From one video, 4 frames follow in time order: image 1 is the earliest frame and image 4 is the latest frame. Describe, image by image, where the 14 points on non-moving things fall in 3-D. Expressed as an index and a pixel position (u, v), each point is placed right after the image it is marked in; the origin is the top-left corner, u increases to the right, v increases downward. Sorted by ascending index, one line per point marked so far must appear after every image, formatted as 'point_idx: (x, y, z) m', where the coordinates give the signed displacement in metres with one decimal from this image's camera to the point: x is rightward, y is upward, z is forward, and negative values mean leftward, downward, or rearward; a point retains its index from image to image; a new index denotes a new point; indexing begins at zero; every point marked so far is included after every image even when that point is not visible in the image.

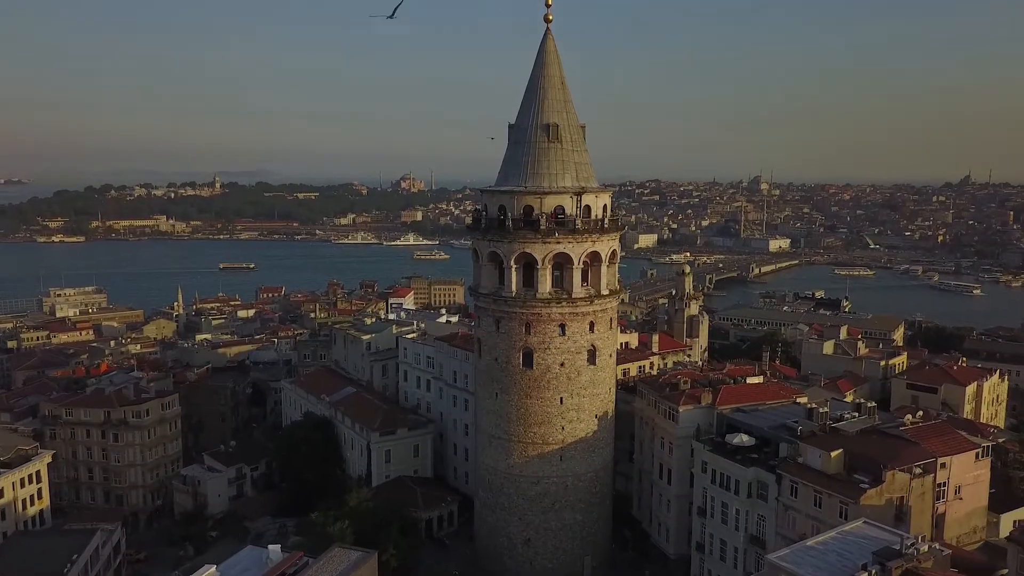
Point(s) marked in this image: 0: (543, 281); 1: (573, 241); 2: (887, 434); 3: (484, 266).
0: (+0.7, +0.1, +17.0) m
1: (+1.3, +1.0, +16.9) m
2: (+7.1, -2.8, +15.1) m
3: (-0.6, +0.5, +17.6) m
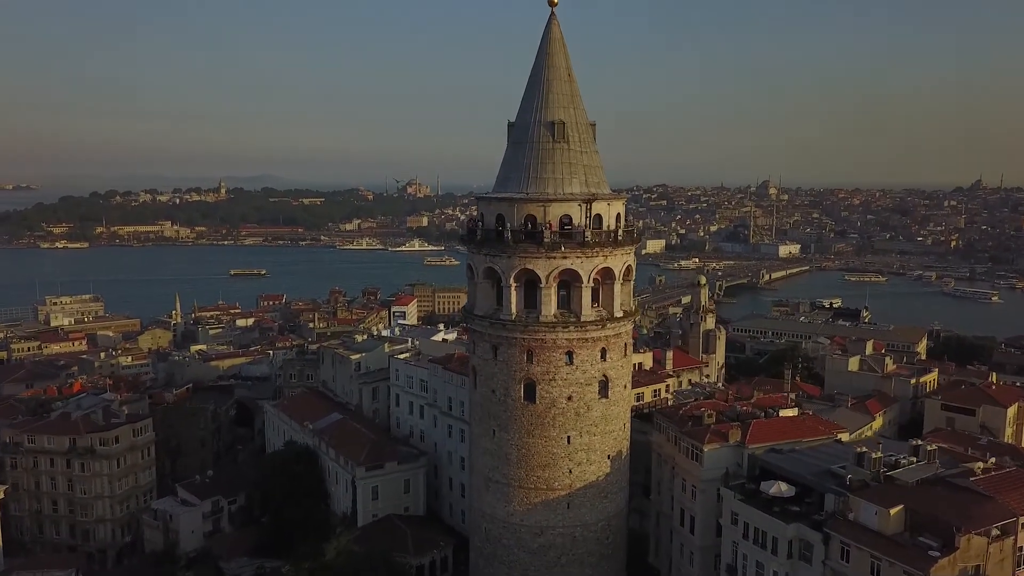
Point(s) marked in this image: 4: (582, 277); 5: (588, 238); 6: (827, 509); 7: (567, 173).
0: (+0.7, -0.3, +14.7) m
1: (+1.3, +0.6, +14.7) m
2: (+7.1, -3.2, +12.7) m
3: (-0.6, +0.1, +15.4) m
4: (+1.3, +0.2, +14.8) m
5: (+1.4, +0.9, +14.6) m
6: (+5.2, -3.7, +13.1) m
7: (+1.0, +2.2, +15.0) m
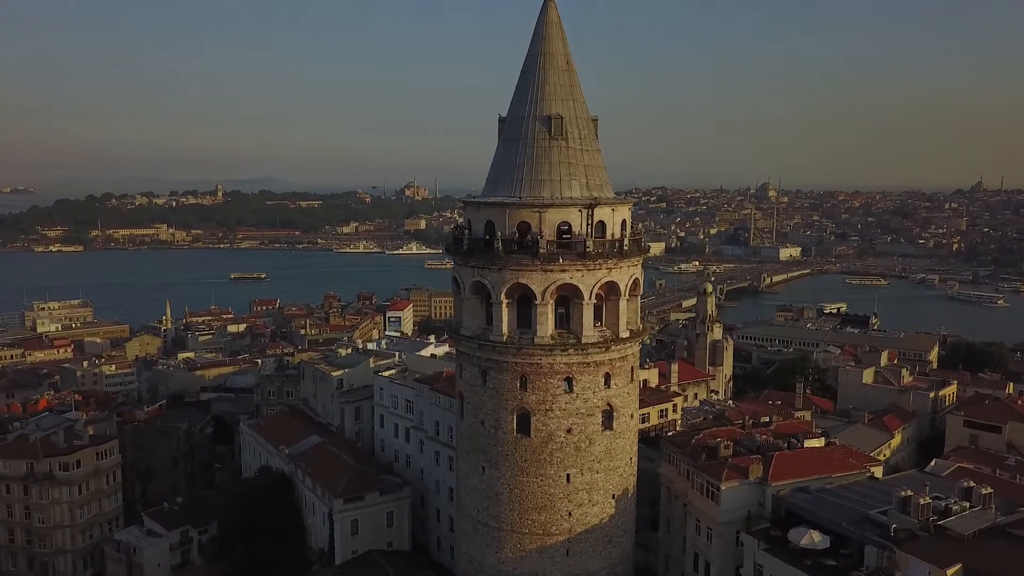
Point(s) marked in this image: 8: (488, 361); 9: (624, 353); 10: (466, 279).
0: (+0.5, -0.6, +12.9) m
1: (+1.2, +0.3, +12.8) m
2: (+7.0, -3.5, +10.9) m
3: (-0.8, -0.2, +13.5) m
4: (+1.2, -0.1, +12.9) m
5: (+1.3, +0.6, +12.8) m
6: (+5.1, -3.9, +11.3) m
7: (+0.9, +1.9, +13.2) m
8: (-0.4, -1.2, +13.3) m
9: (+1.9, -1.1, +13.4) m
10: (-0.8, +0.2, +13.5) m
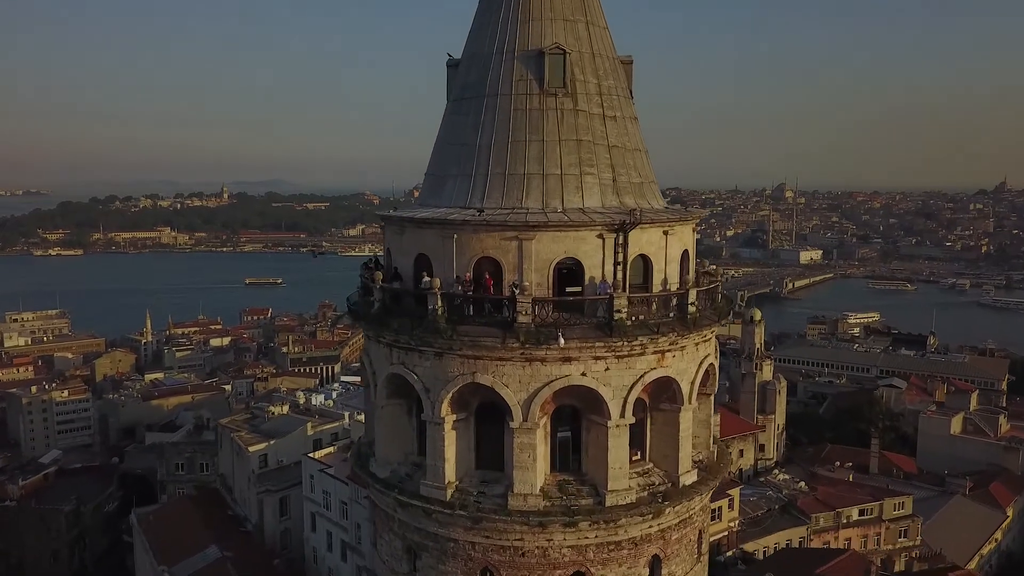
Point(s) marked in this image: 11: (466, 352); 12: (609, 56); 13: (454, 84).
0: (+0.1, -1.4, +6.3) m
1: (+0.8, -0.5, +6.3) m
2: (+6.5, -4.3, +4.2) m
3: (-1.2, -1.1, +7.0) m
4: (+0.8, -0.9, +6.4) m
5: (+0.9, -0.2, +6.3) m
6: (+4.7, -4.8, +4.7) m
7: (+0.5, +1.1, +6.6) m
8: (-0.8, -2.1, +6.7) m
9: (+1.5, -1.9, +6.8) m
10: (-1.2, -0.7, +7.0) m
11: (-0.3, -0.5, +6.2) m
12: (+0.9, +2.1, +7.3) m
13: (-0.6, +1.9, +7.5) m
